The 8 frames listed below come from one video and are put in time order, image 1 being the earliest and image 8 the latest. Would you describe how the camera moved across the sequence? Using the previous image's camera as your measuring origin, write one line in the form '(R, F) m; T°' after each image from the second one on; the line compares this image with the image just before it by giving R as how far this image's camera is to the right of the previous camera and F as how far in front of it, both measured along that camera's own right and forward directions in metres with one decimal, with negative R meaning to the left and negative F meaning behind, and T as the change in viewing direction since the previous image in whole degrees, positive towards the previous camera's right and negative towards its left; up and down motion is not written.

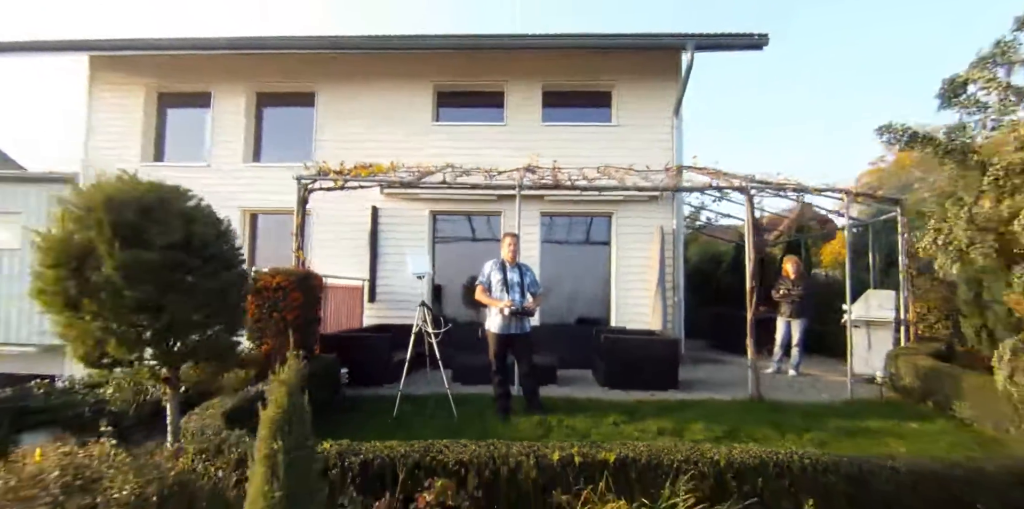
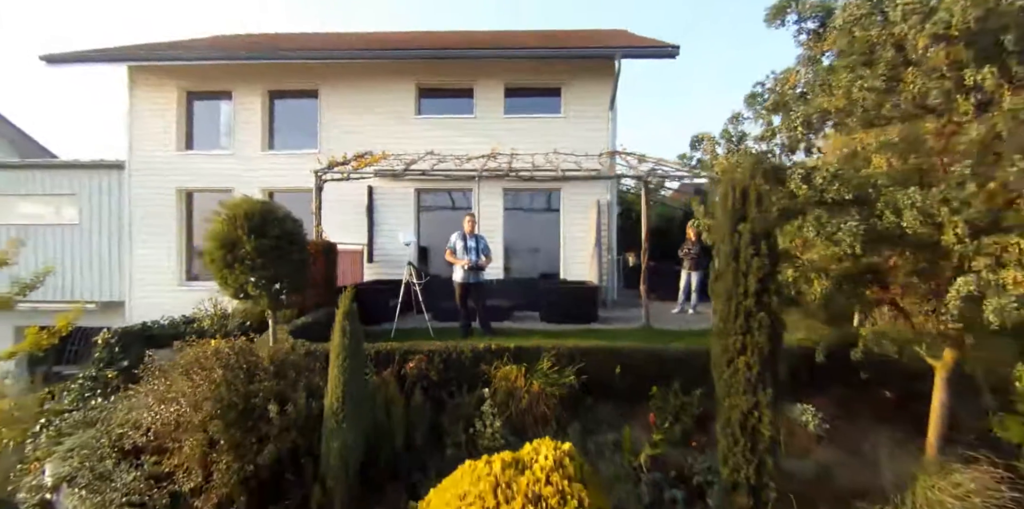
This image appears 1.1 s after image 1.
(+0.4, -1.9) m; +1°
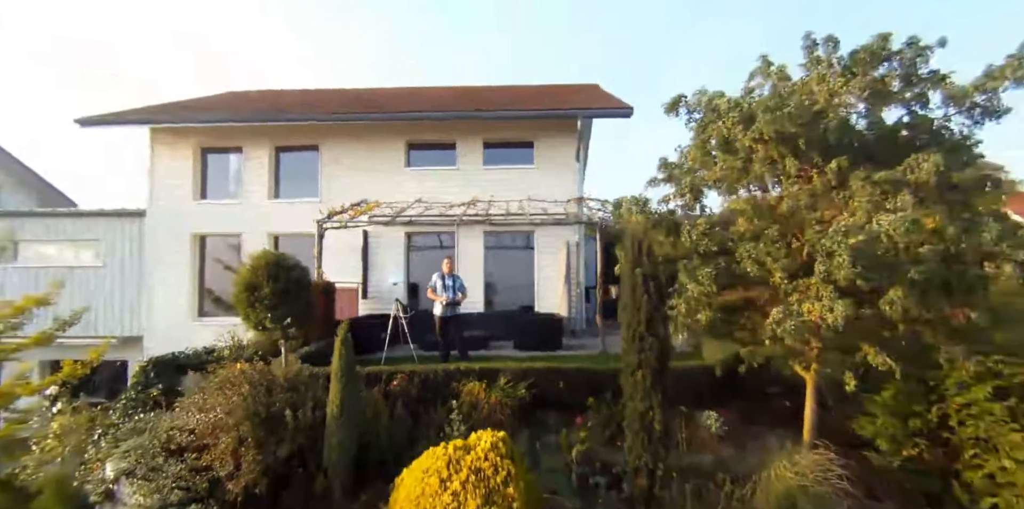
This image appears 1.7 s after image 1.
(+0.4, -1.1) m; 0°
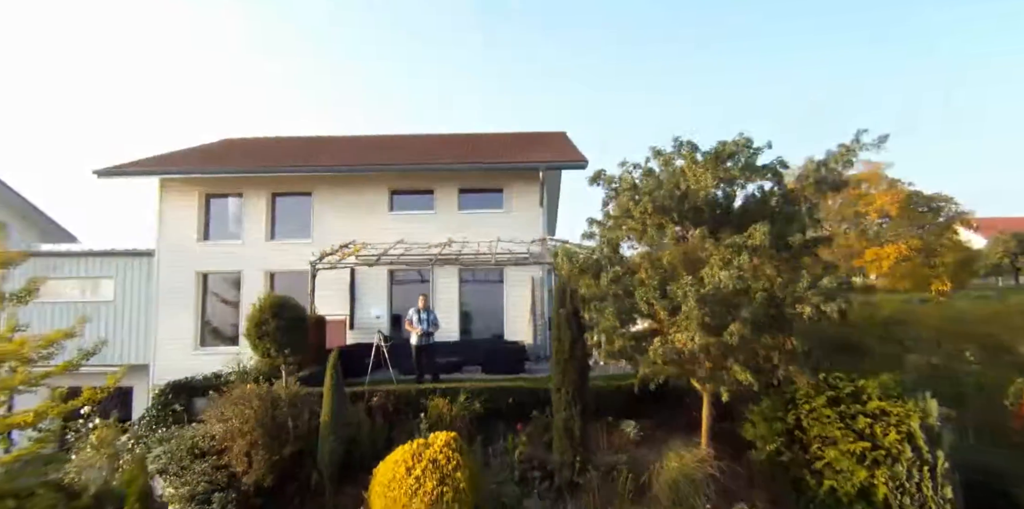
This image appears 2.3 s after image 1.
(+0.4, -1.4) m; +1°
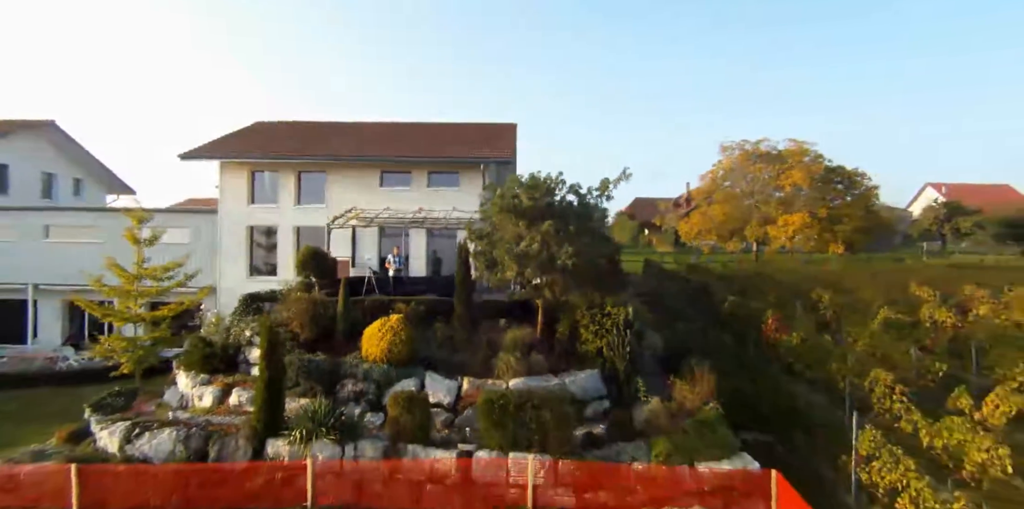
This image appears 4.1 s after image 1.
(+1.8, -5.5) m; 0°
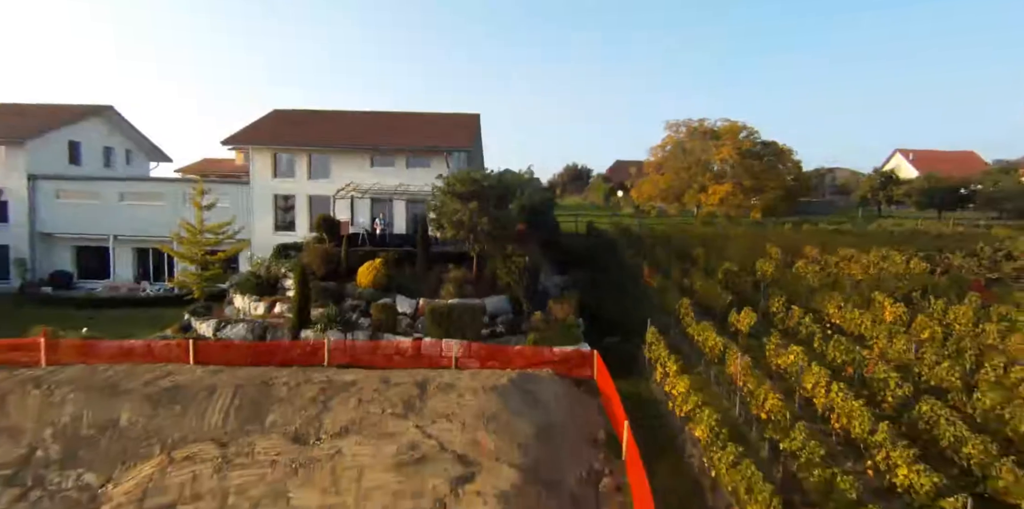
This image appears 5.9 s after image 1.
(+2.1, -6.1) m; 0°
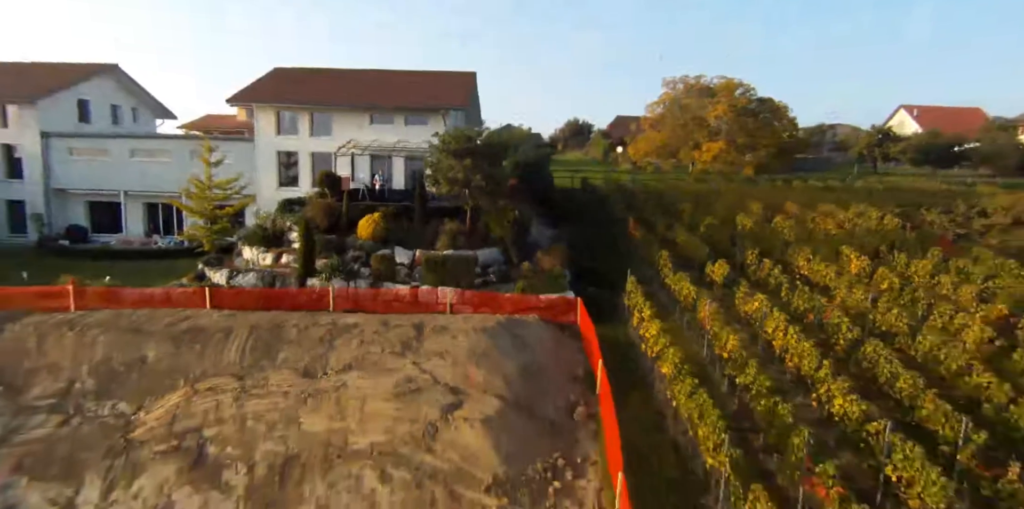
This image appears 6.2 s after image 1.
(+0.5, -1.1) m; 0°
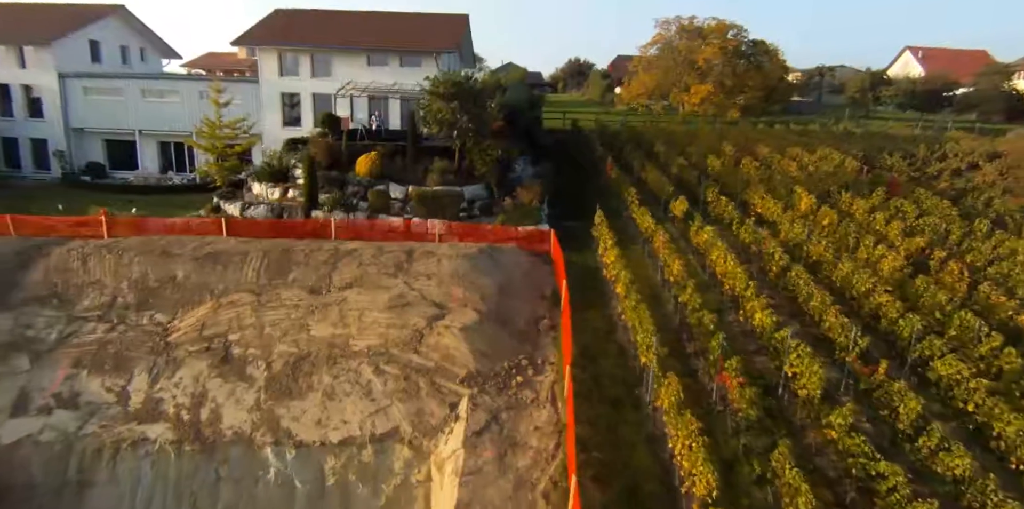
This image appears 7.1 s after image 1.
(+1.0, -2.1) m; -1°
